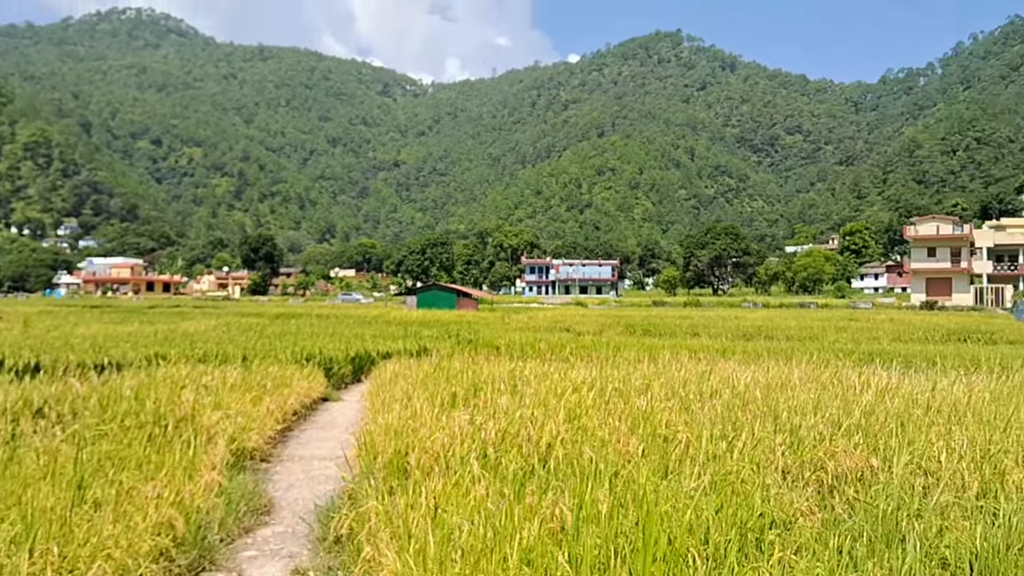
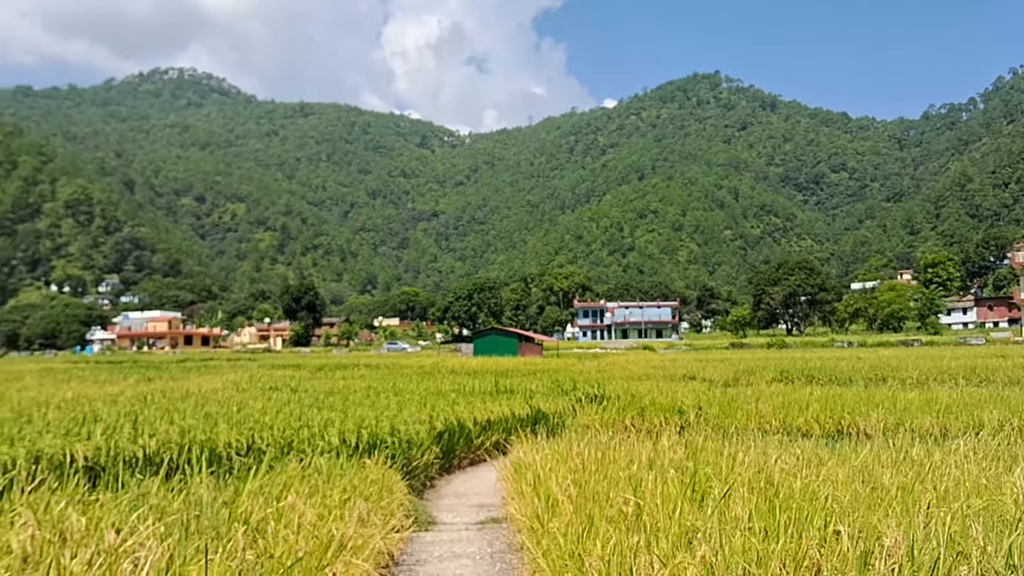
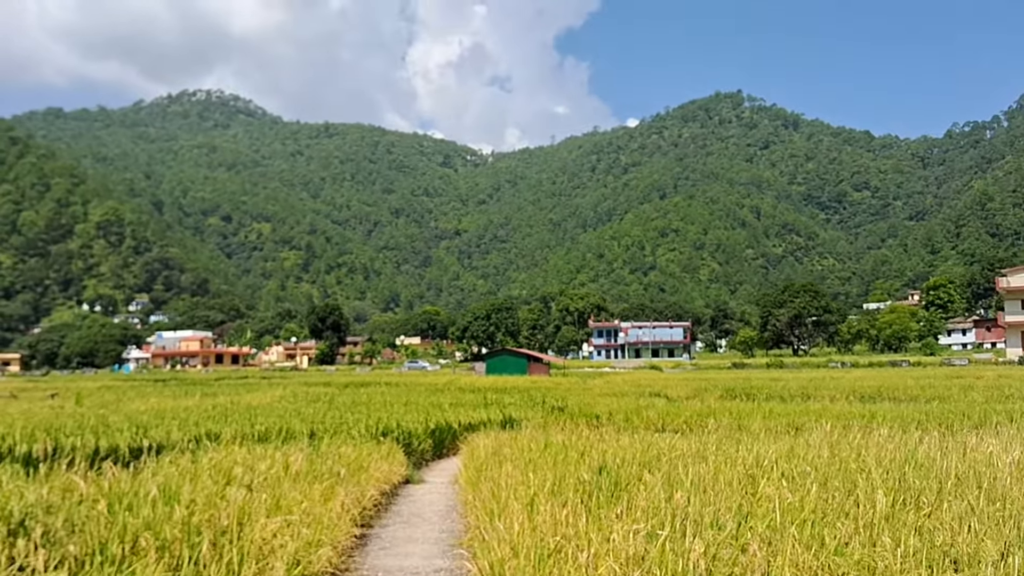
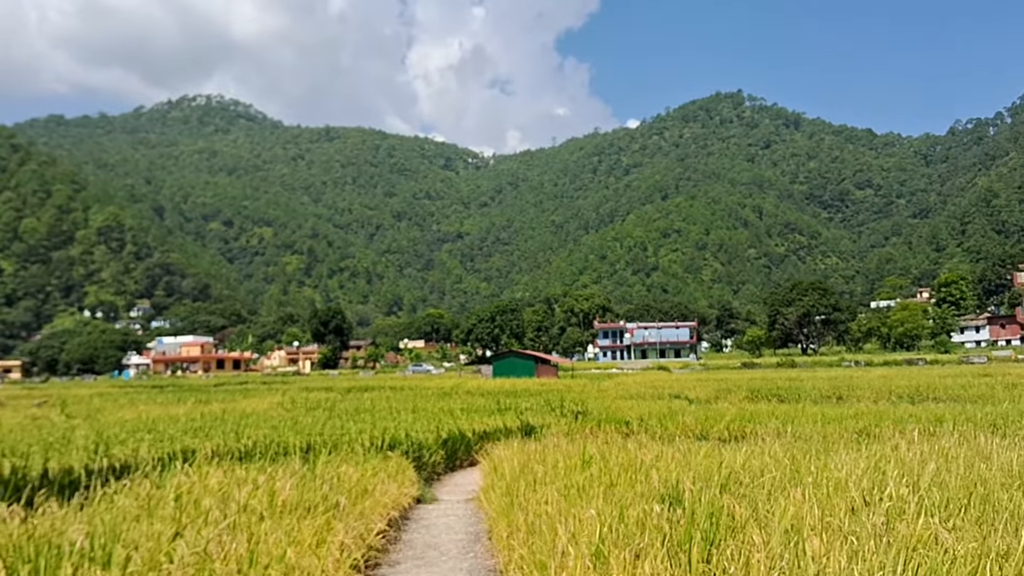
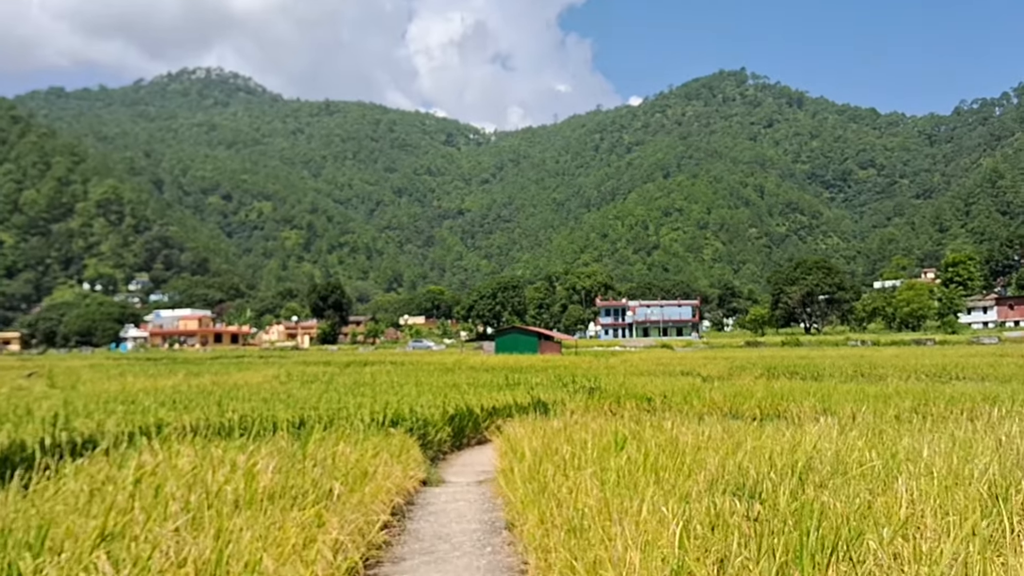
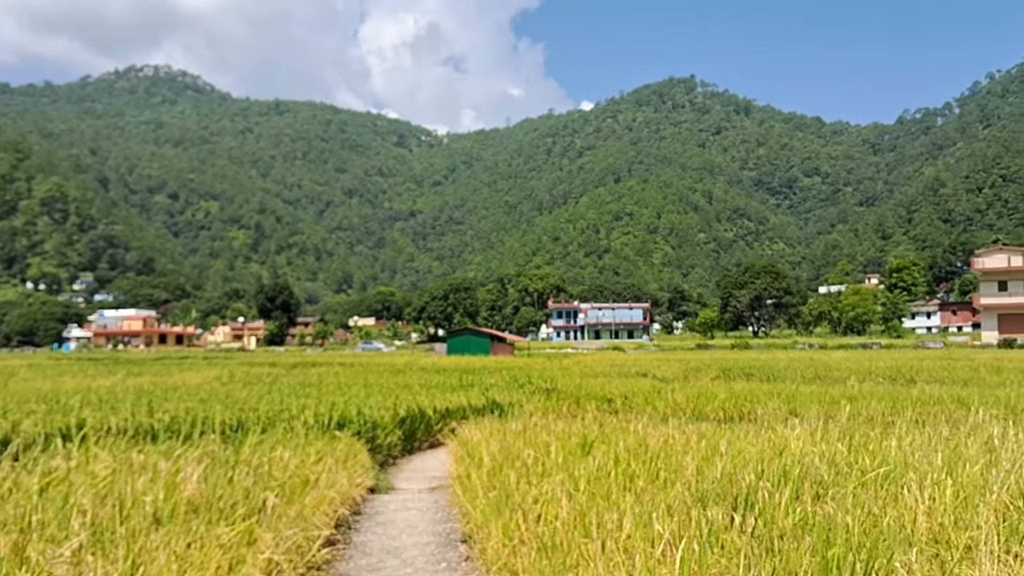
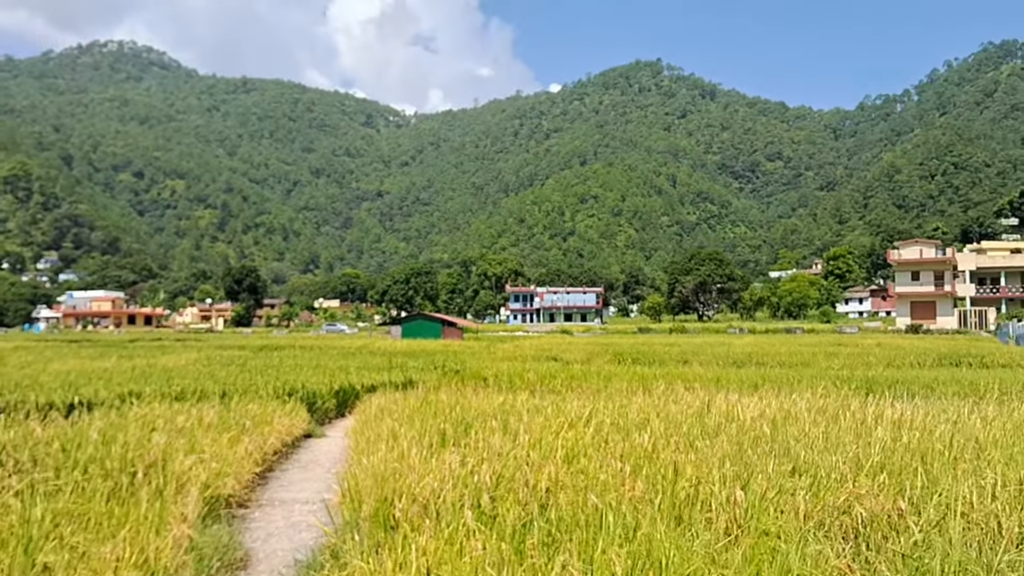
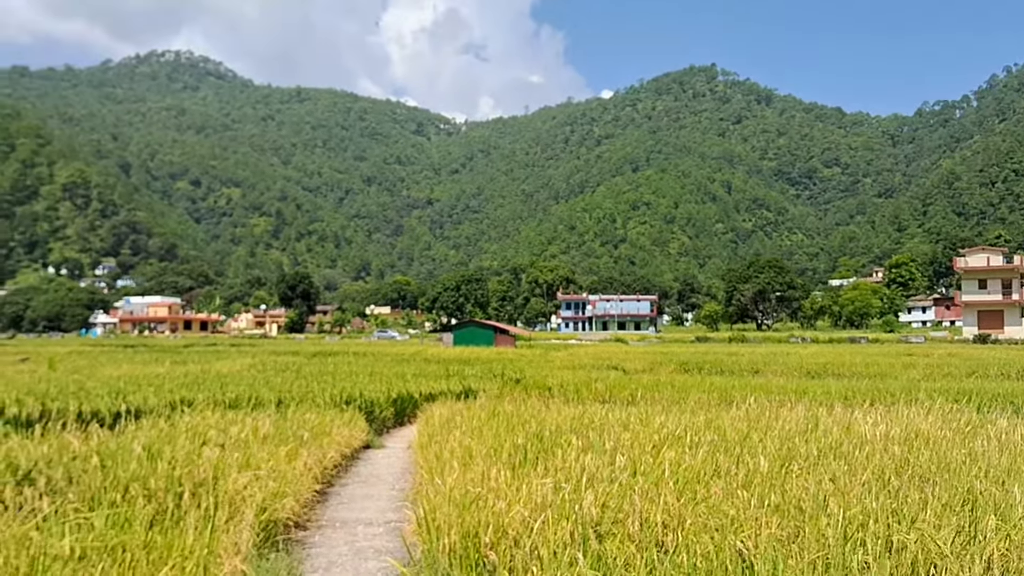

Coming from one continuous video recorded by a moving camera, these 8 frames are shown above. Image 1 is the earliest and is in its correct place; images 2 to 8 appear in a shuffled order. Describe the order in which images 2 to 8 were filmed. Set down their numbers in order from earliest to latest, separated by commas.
7, 8, 3, 4, 5, 6, 2
